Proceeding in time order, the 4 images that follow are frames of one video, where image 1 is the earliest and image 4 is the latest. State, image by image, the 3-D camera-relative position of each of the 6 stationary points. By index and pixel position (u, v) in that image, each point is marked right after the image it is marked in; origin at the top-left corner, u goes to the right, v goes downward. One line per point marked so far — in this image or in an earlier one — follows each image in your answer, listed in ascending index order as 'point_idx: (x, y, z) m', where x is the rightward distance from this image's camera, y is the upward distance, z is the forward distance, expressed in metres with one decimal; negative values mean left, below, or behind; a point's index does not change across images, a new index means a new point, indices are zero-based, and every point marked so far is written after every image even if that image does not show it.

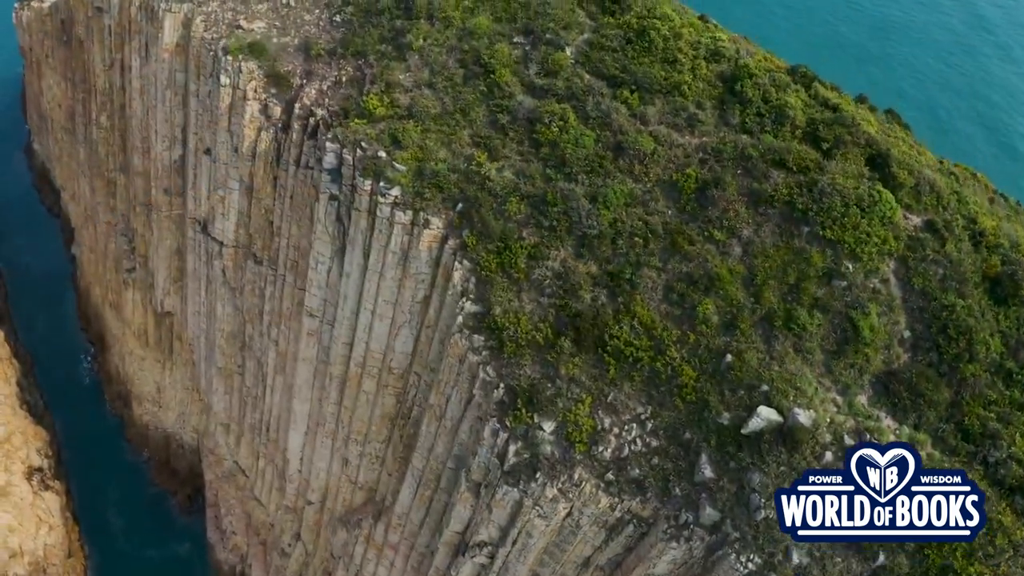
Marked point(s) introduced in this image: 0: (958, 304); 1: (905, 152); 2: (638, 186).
0: (+12.5, -0.7, +17.6) m
1: (+12.4, +4.1, +19.7) m
2: (+4.0, +3.2, +19.8) m
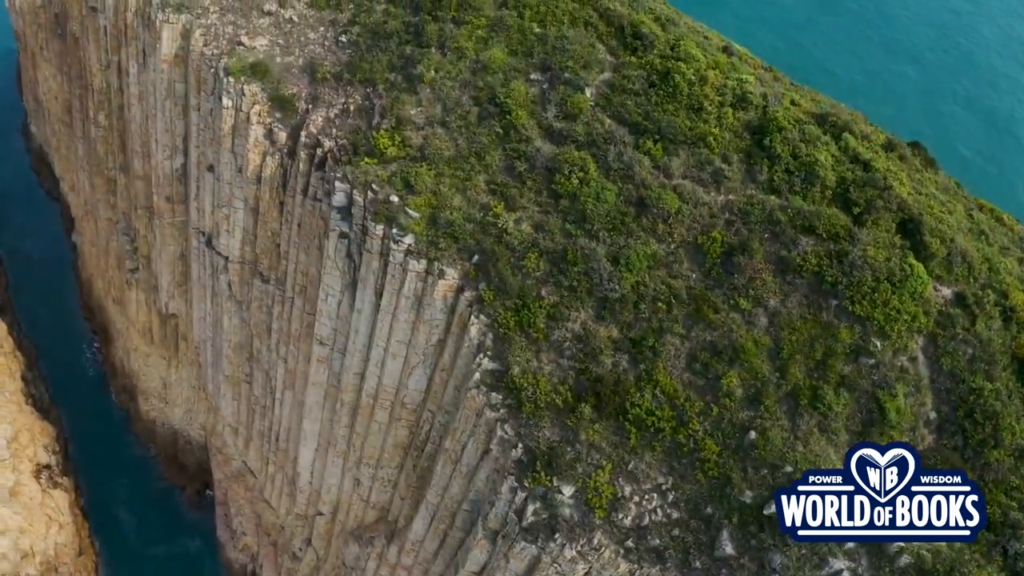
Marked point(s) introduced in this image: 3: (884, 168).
0: (+13.1, -2.8, +17.4) m
1: (+13.0, +2.2, +19.1) m
2: (+4.6, +1.3, +19.3) m
3: (+11.7, +3.7, +19.7) m
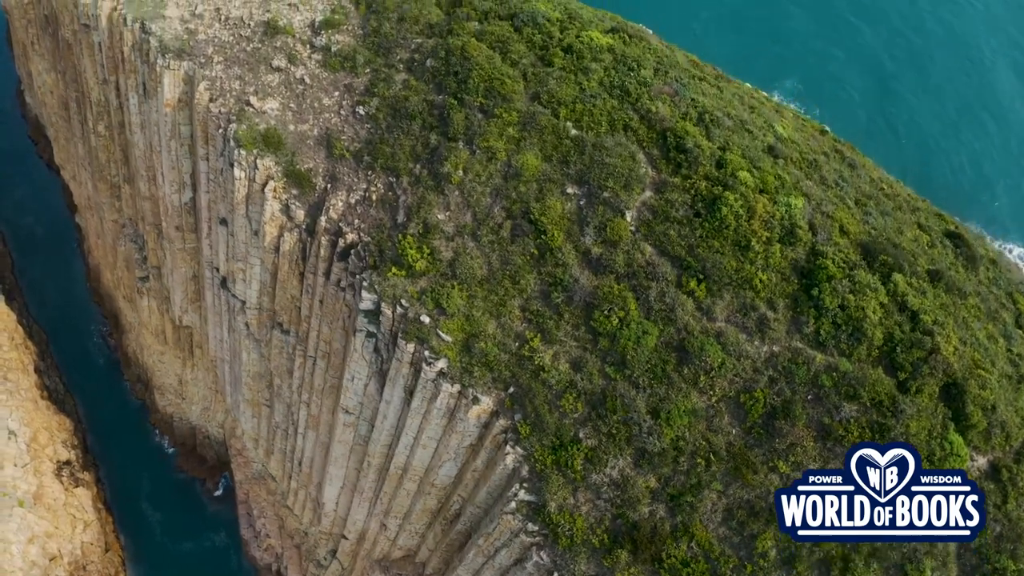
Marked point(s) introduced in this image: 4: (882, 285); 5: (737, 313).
0: (+14.3, -7.8, +18.1) m
1: (+14.2, -2.6, +19.0) m
2: (+5.8, -3.4, +19.3) m
3: (+13.0, -1.0, +19.4) m
4: (+11.6, +0.1, +19.7) m
5: (+7.0, -0.8, +19.6) m
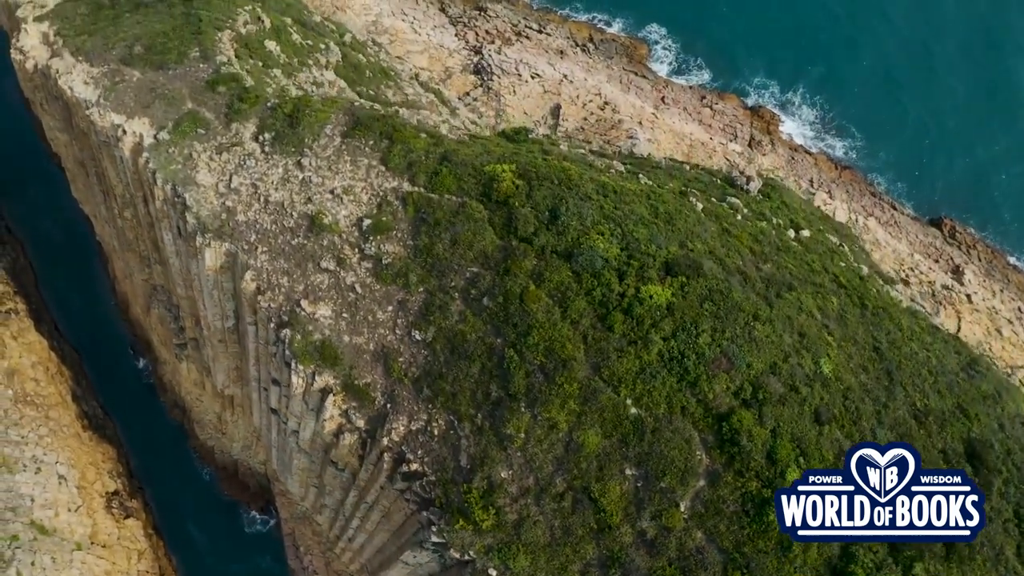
0: (+16.6, -18.3, +22.2) m
1: (+16.5, -13.0, +22.0) m
2: (+8.1, -13.7, +22.3) m
3: (+15.2, -11.3, +22.0) m
4: (+13.8, -10.2, +22.0) m
5: (+9.3, -11.1, +22.1) m
